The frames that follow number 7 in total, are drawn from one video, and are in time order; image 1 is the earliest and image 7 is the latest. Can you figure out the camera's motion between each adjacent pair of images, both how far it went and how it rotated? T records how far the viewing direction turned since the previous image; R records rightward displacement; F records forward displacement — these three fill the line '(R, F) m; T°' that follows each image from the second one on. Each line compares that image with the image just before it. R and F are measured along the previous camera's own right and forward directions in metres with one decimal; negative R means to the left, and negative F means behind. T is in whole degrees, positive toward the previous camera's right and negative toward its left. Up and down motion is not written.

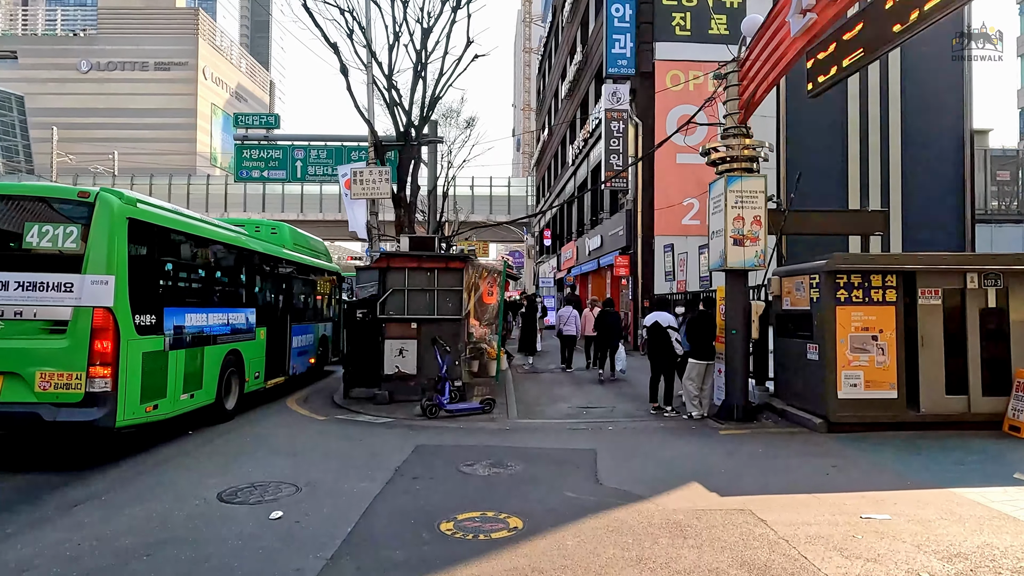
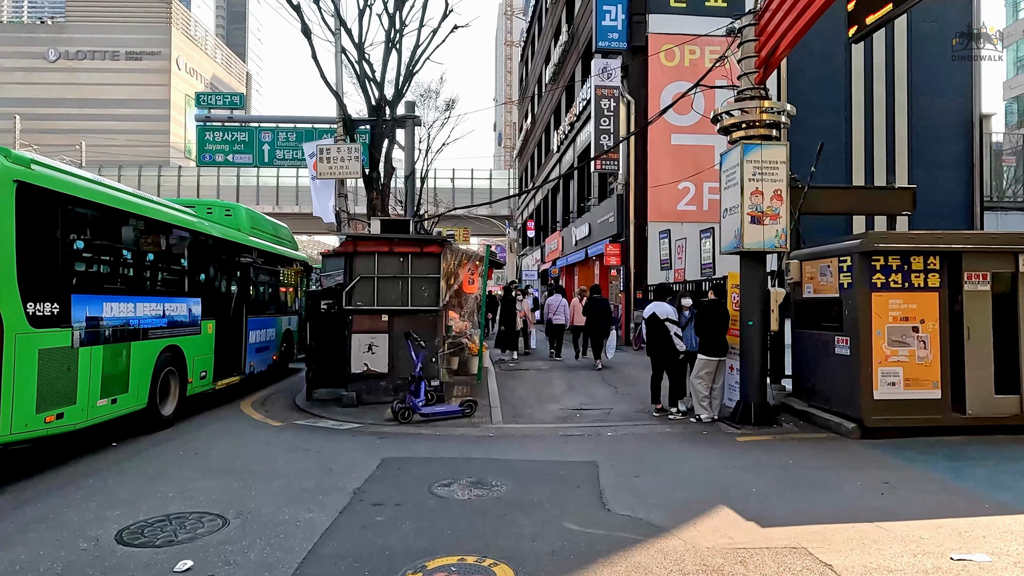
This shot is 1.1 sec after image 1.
(0.0, +1.2) m; +2°
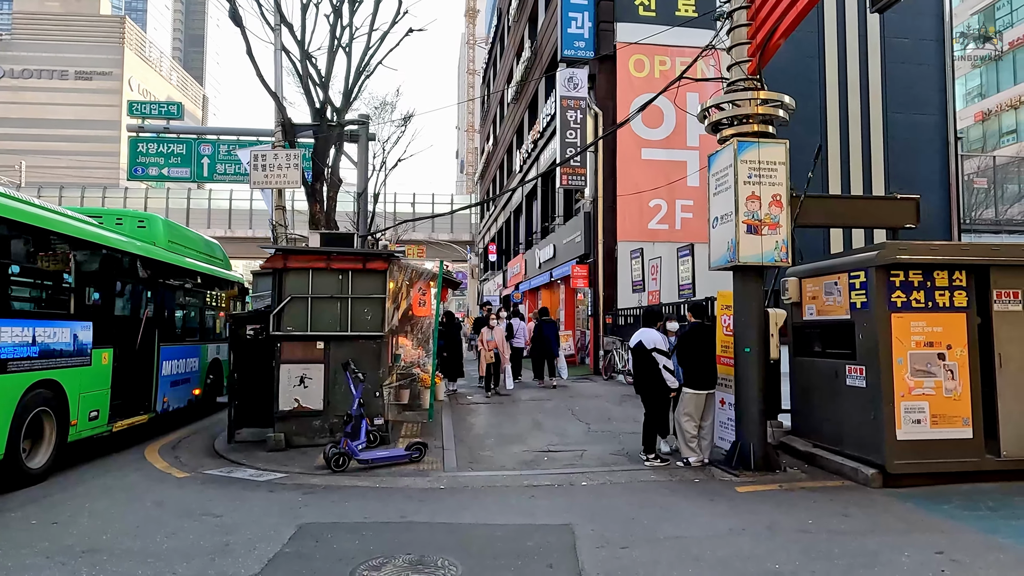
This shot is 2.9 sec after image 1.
(+0.1, +1.3) m; +3°
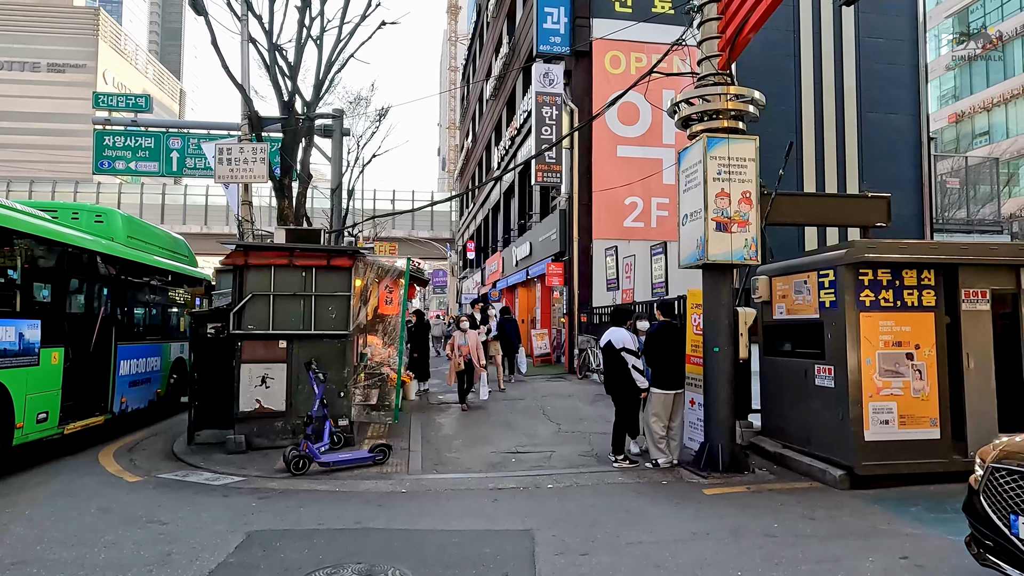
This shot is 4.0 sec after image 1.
(+0.2, +0.2) m; +2°
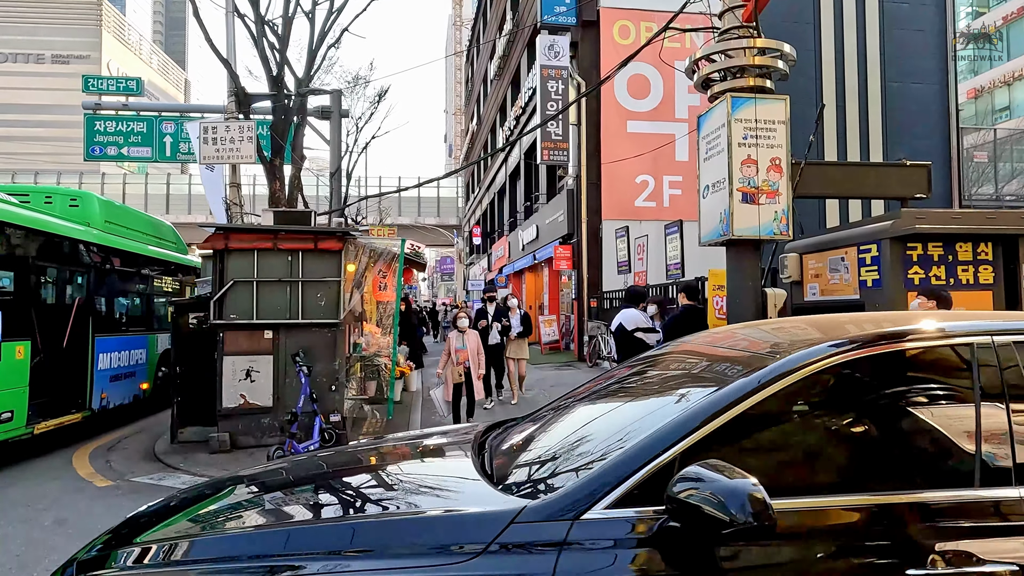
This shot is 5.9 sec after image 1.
(+0.1, +0.7) m; -1°
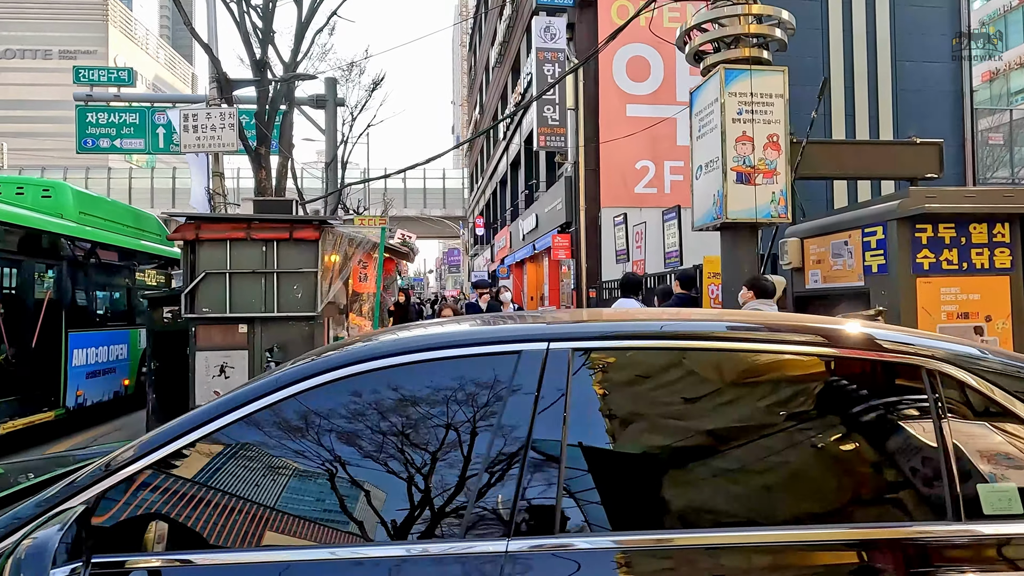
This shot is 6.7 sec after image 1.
(+0.3, +0.4) m; -1°
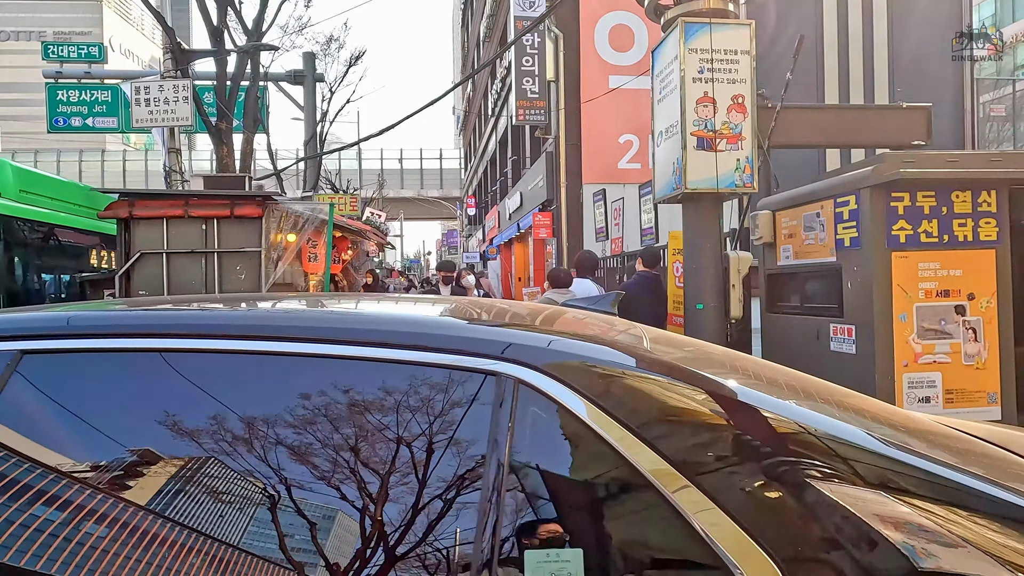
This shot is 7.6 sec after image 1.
(+0.5, +0.5) m; 0°
